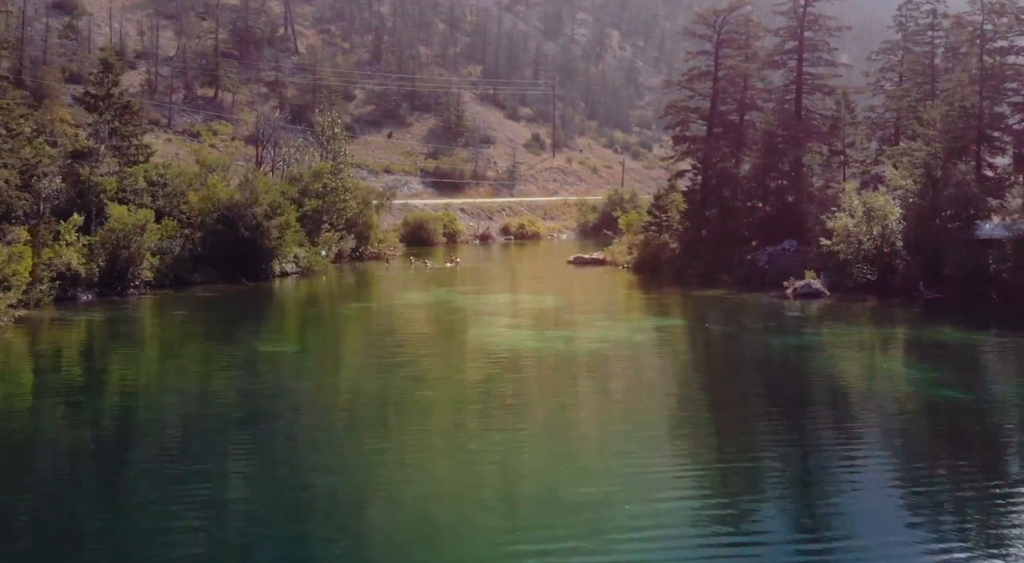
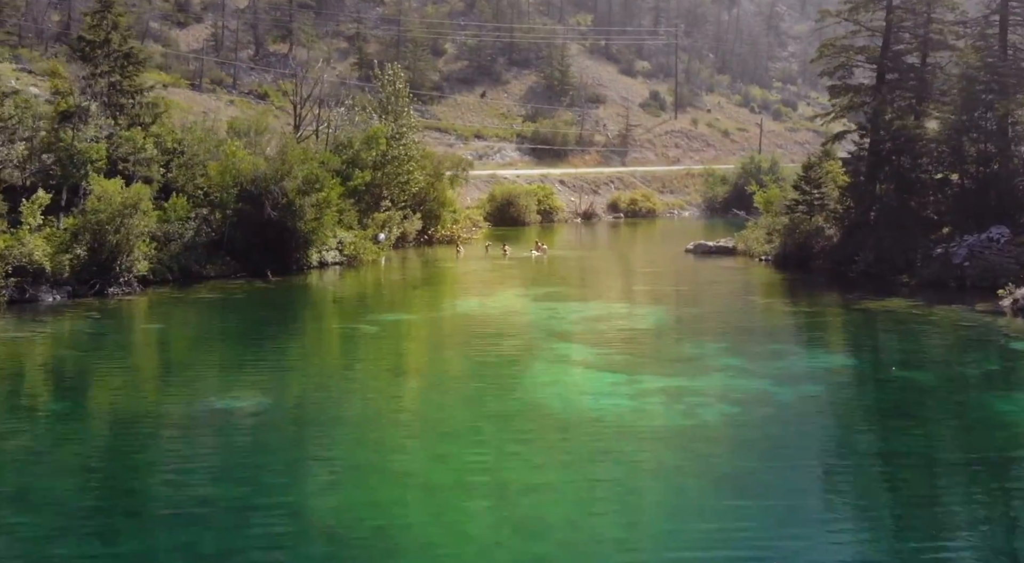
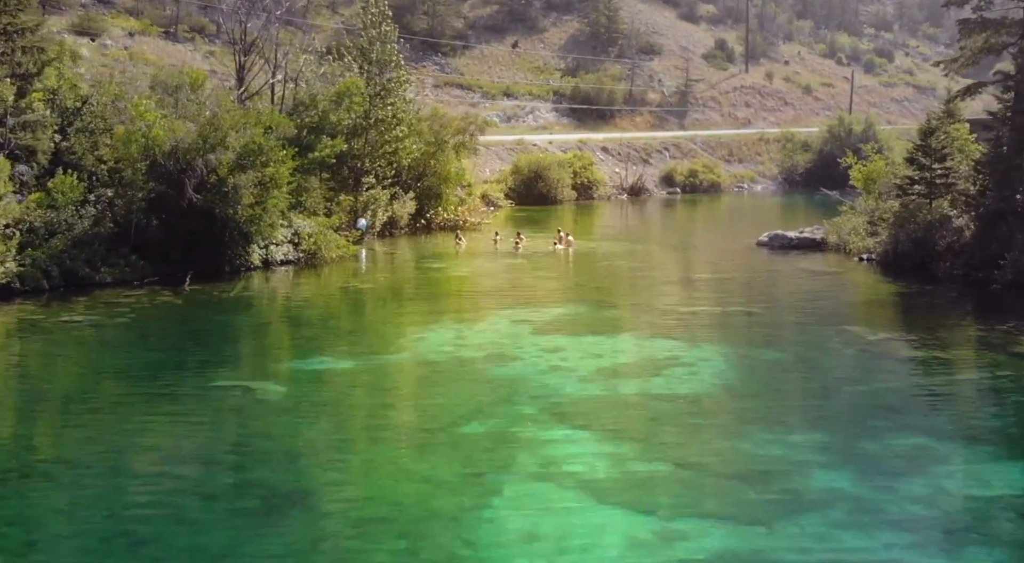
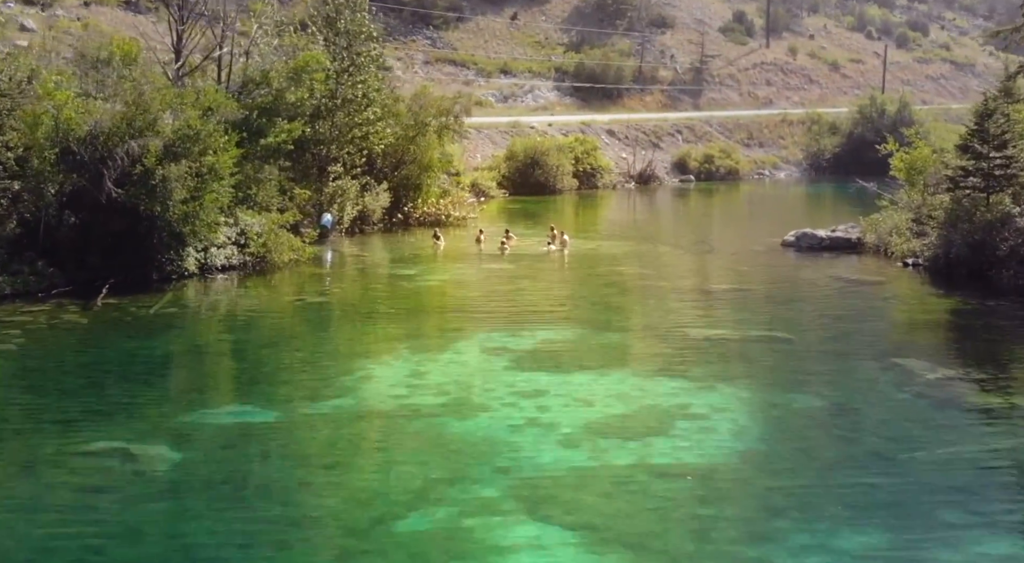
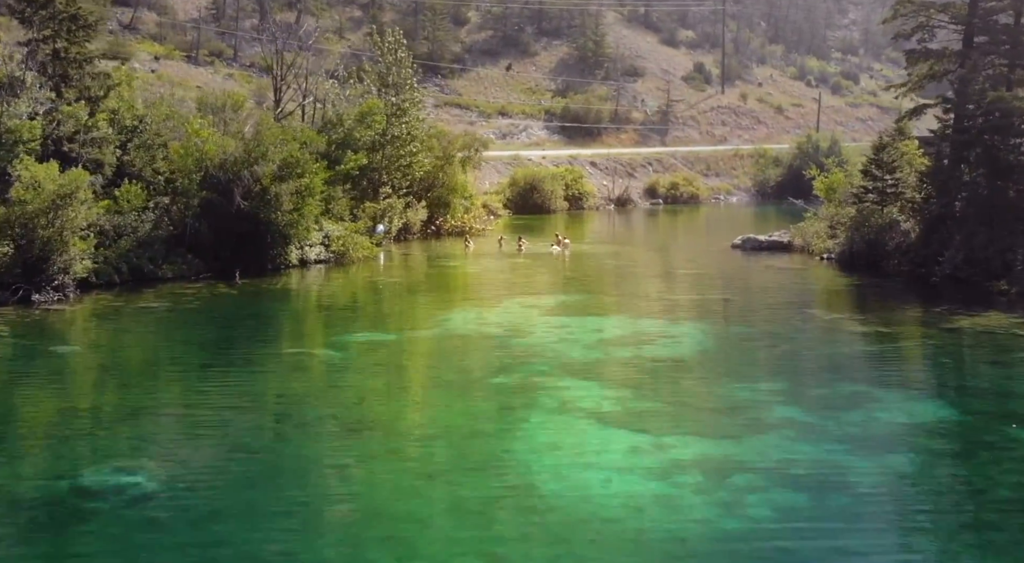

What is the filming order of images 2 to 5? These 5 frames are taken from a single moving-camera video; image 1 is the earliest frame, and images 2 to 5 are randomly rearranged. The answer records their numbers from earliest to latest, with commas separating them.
2, 5, 3, 4
